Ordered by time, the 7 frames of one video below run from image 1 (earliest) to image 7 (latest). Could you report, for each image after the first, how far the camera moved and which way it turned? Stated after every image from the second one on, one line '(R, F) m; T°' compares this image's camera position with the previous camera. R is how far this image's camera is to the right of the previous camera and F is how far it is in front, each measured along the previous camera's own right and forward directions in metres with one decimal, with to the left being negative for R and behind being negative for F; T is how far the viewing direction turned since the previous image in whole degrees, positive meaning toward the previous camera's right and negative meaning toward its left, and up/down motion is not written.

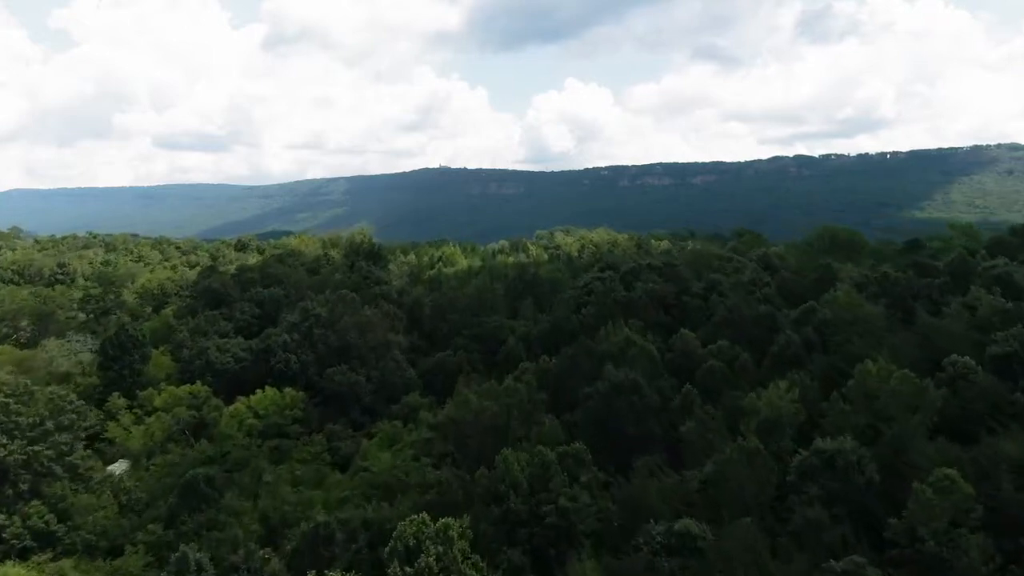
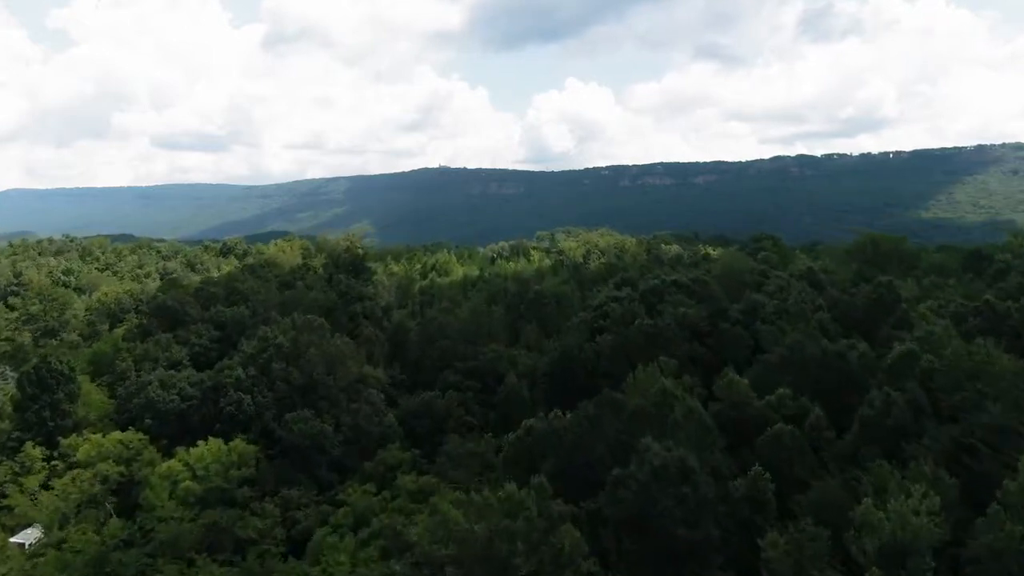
(0.0, +5.2) m; 0°
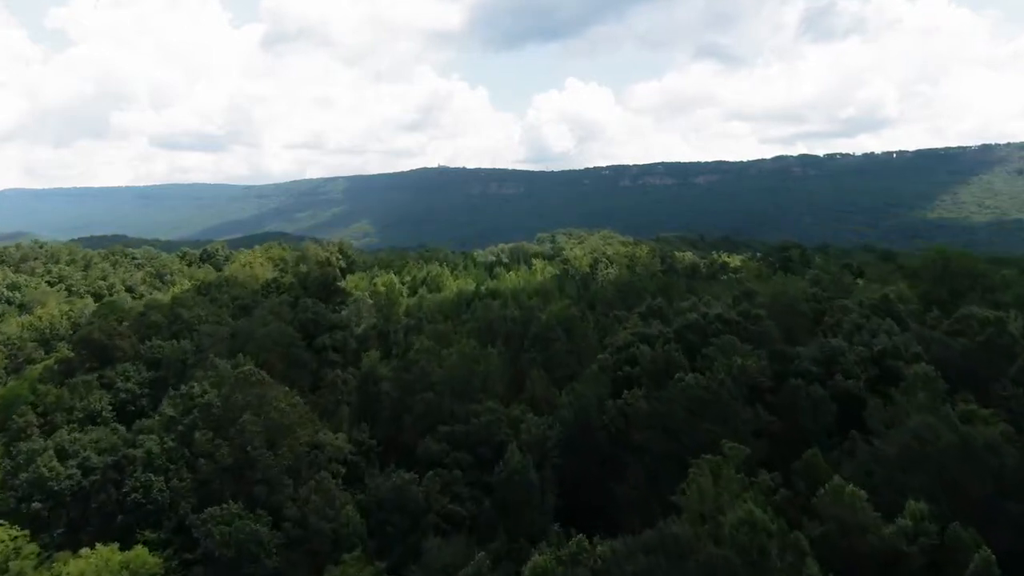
(0.0, +6.1) m; 0°
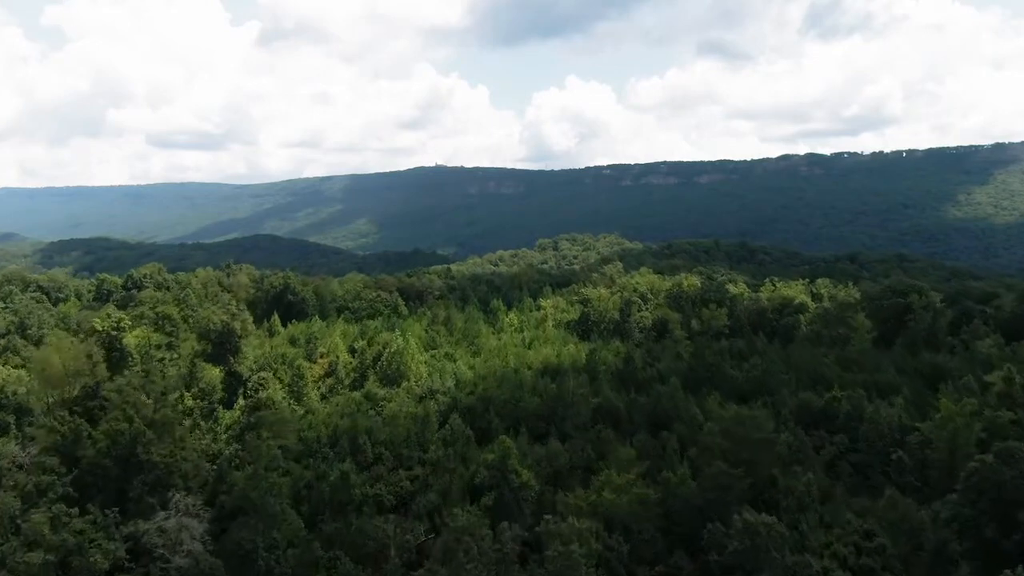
(-0.2, +17.5) m; 0°
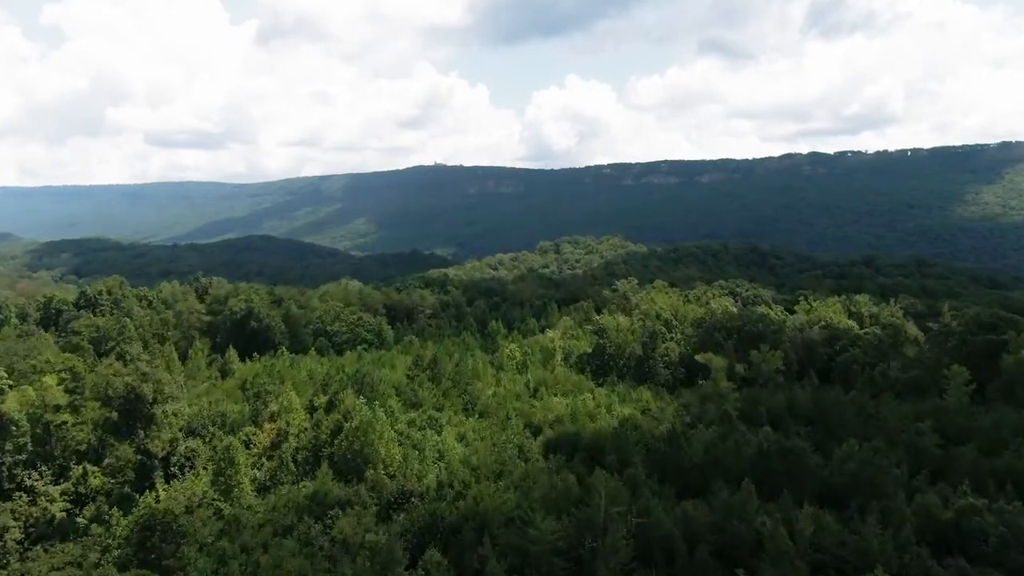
(-0.1, +7.8) m; 0°
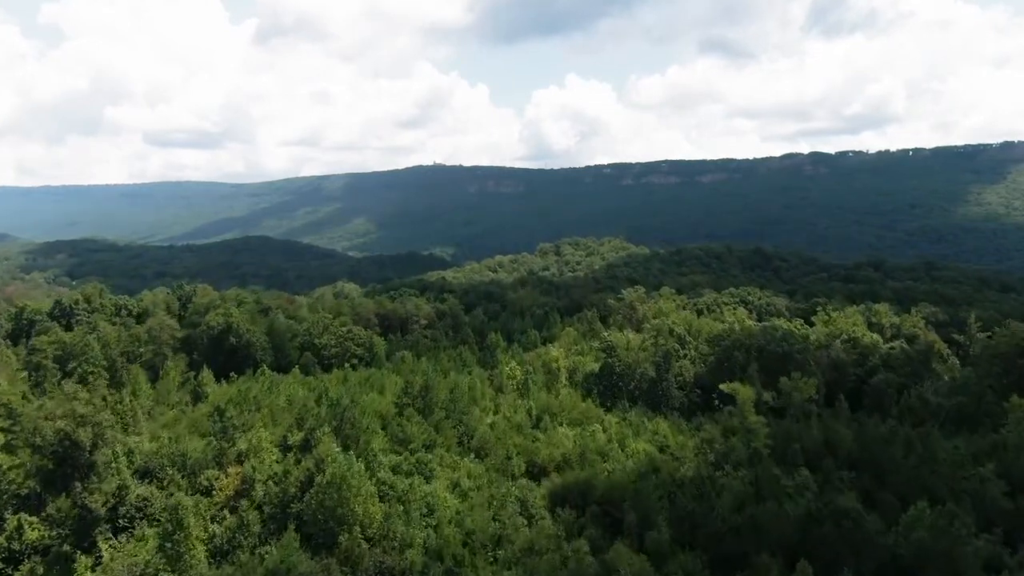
(0.0, +3.5) m; 0°
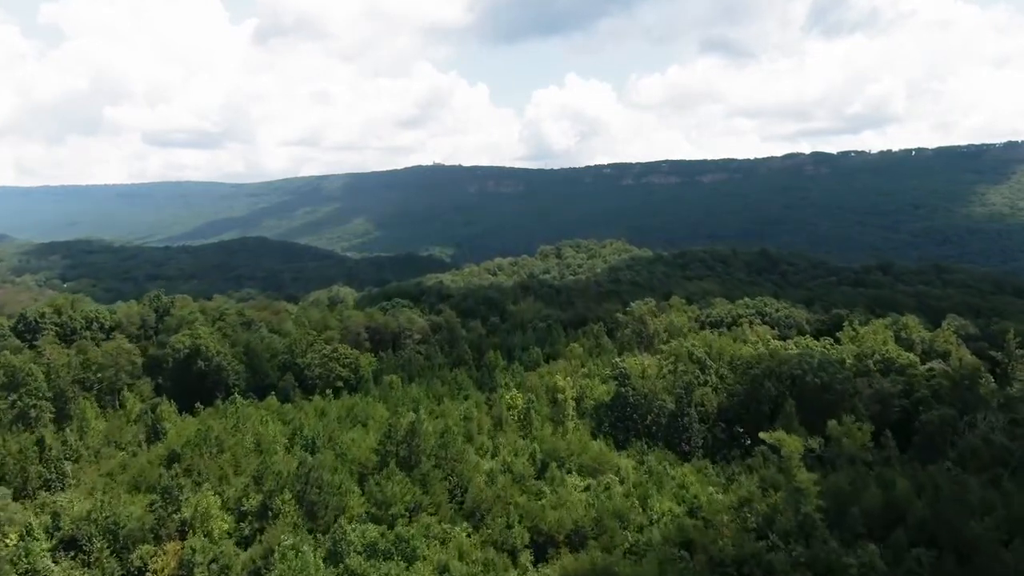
(0.0, +4.4) m; 0°
